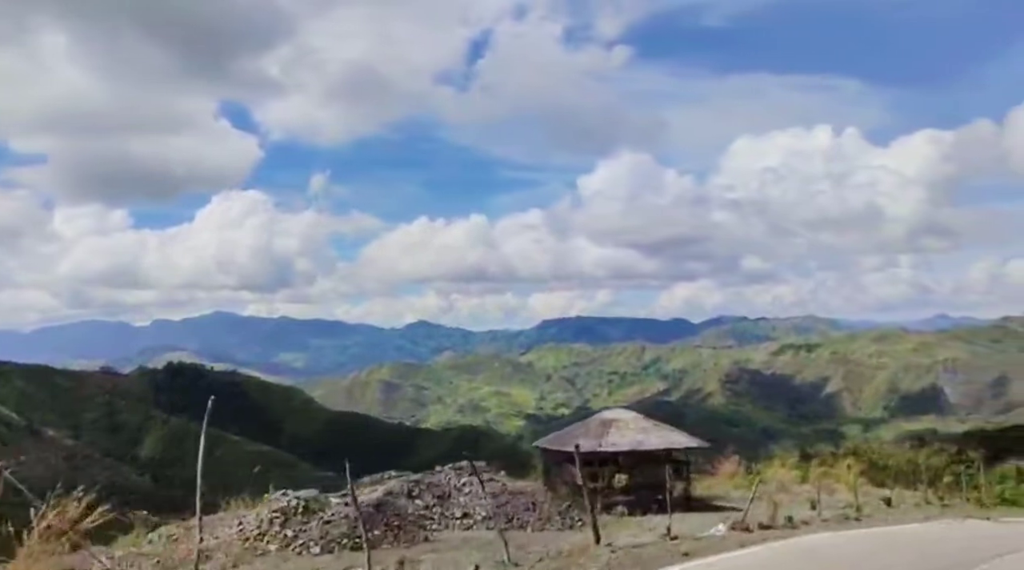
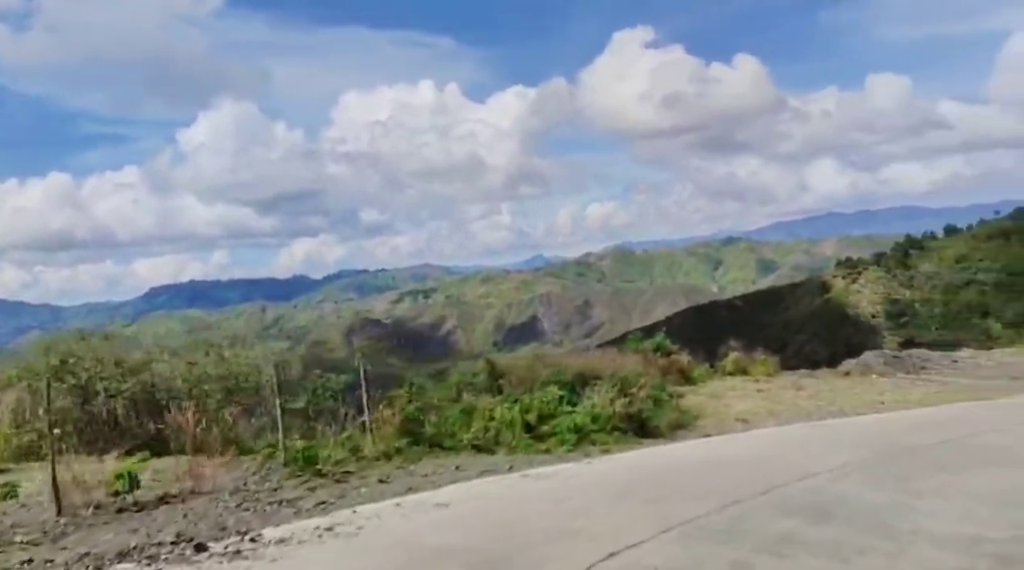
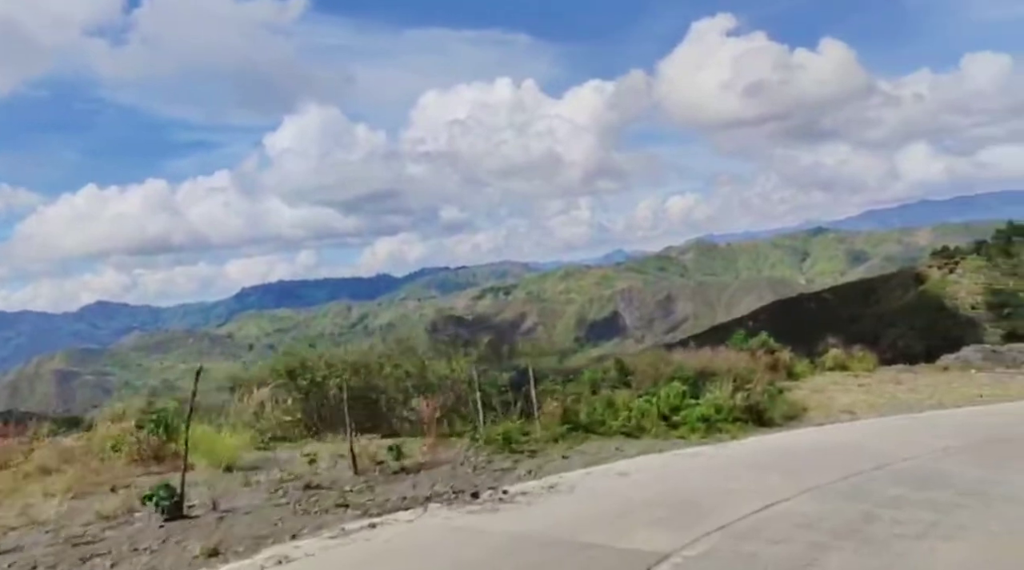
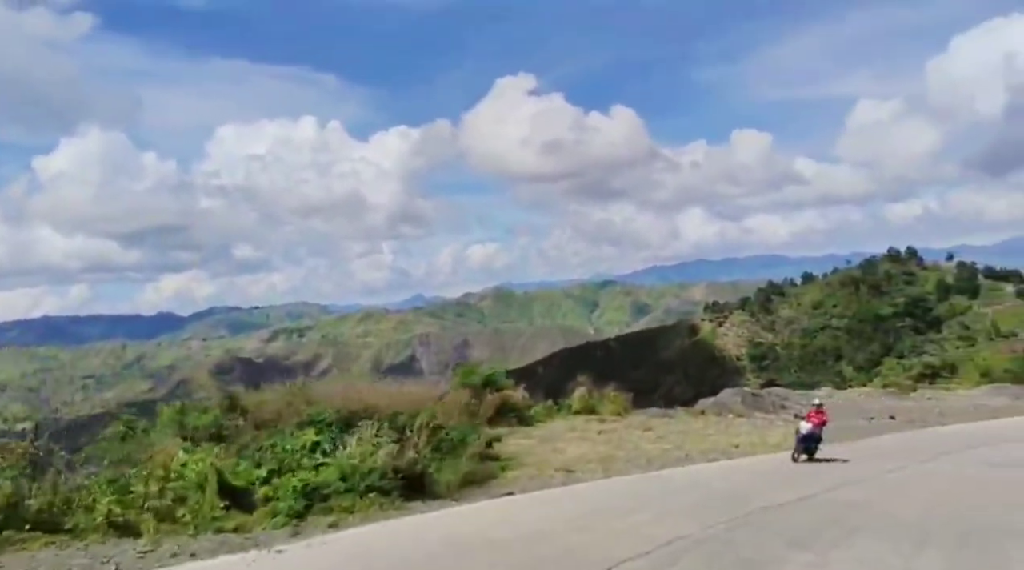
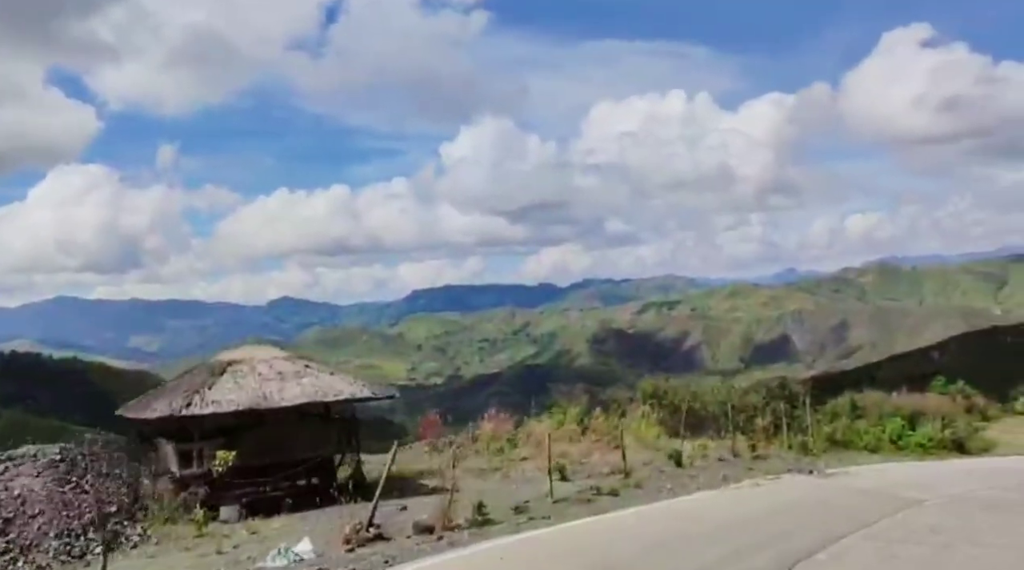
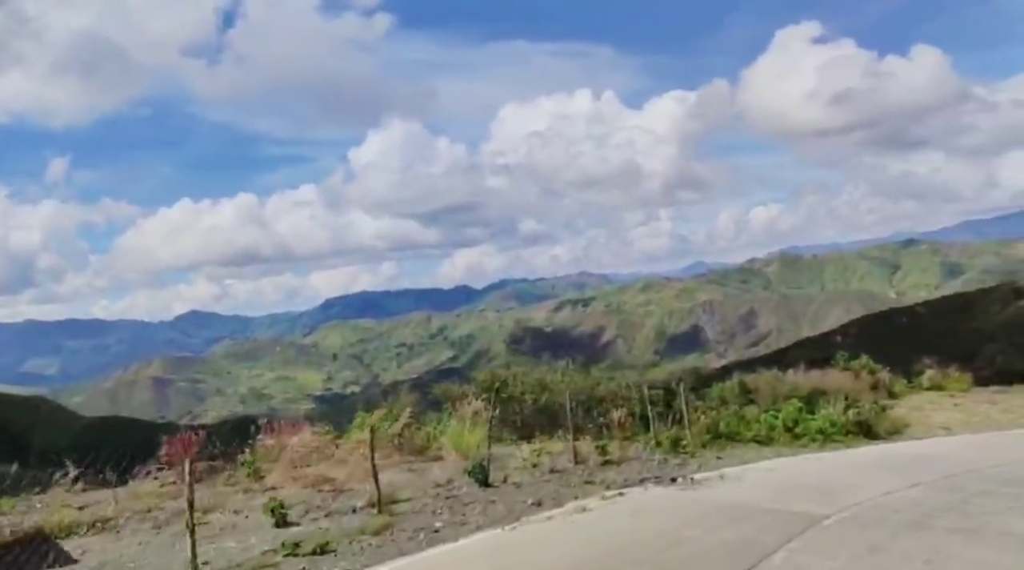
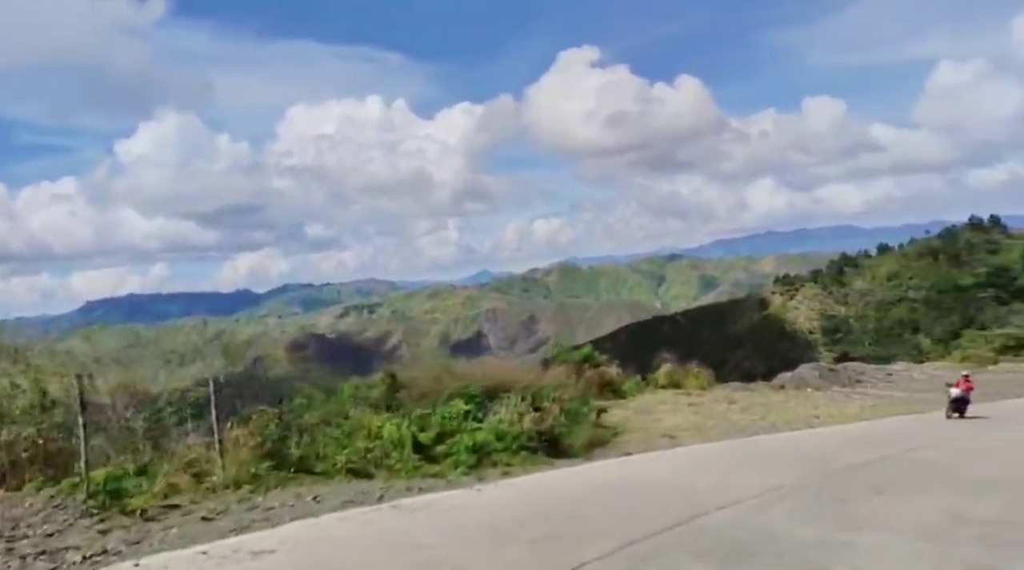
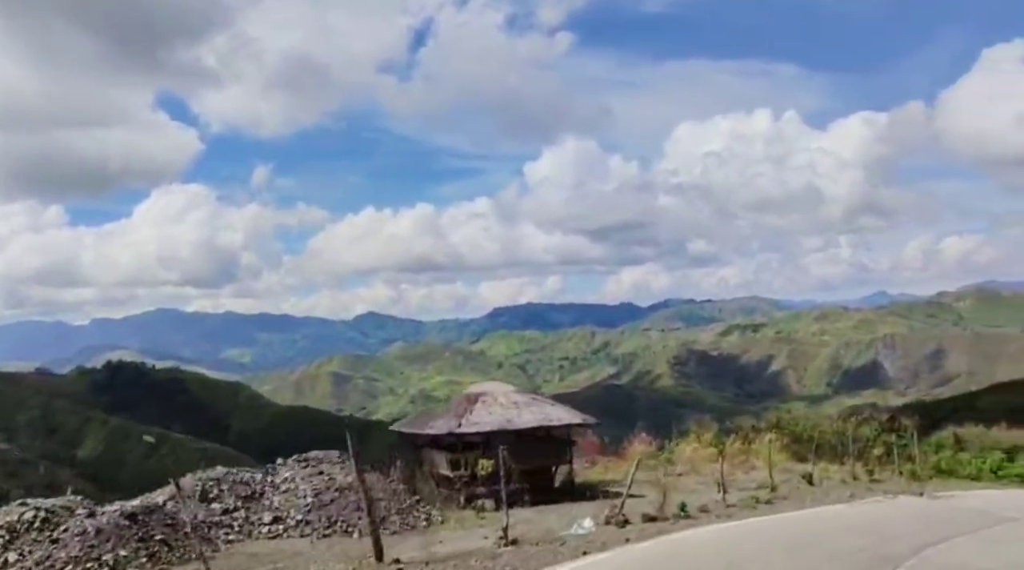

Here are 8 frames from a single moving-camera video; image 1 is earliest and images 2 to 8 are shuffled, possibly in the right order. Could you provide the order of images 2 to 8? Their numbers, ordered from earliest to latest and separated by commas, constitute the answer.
8, 5, 6, 3, 2, 7, 4
